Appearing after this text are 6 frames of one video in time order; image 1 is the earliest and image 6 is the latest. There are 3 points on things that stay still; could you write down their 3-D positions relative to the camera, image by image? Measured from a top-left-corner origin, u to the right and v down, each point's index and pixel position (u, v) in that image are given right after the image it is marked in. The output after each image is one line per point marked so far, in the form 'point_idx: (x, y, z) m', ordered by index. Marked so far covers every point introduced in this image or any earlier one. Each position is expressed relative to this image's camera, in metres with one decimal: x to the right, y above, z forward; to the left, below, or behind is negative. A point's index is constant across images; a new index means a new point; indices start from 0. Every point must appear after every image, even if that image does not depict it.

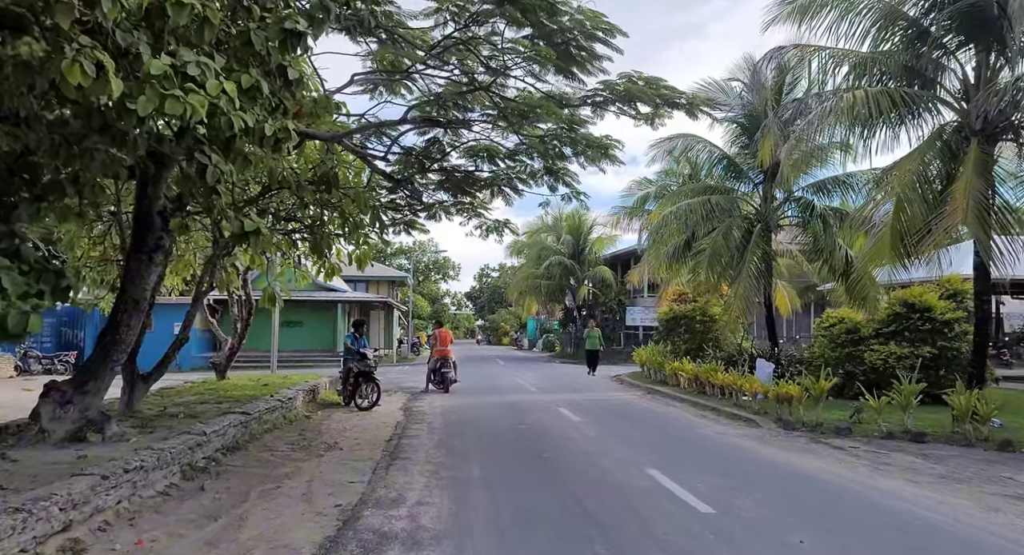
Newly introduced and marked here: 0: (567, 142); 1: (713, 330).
0: (+0.8, +1.9, +10.2) m
1: (+5.3, -1.4, +18.6) m
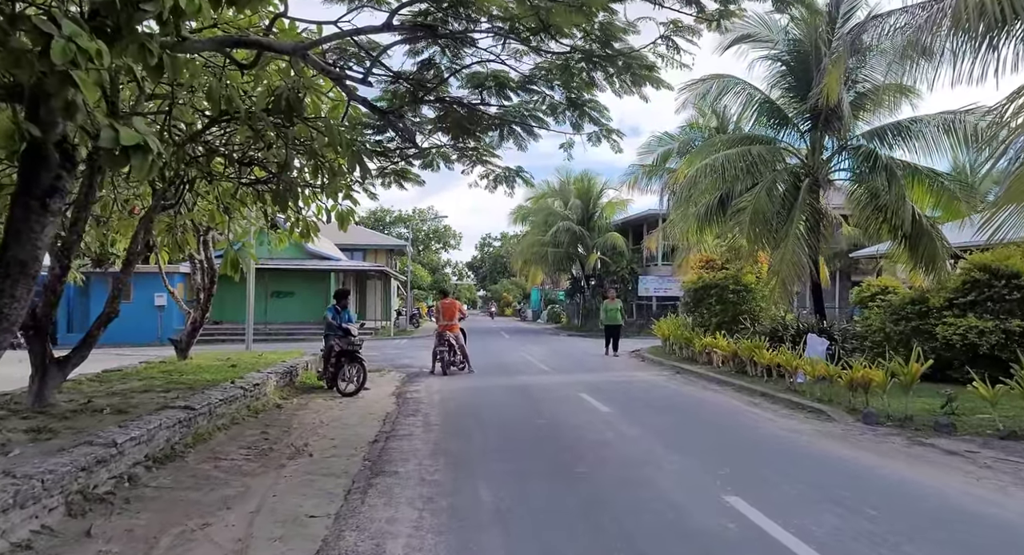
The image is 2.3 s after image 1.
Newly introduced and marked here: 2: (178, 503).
0: (+1.0, +2.4, +8.0) m
1: (+5.5, -0.5, +16.5) m
2: (-2.5, -1.7, +5.4) m
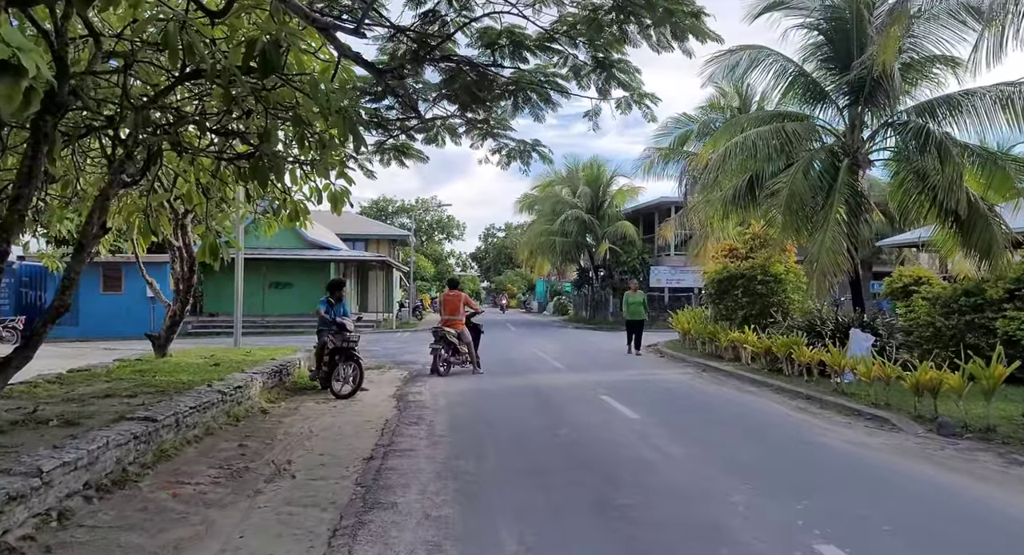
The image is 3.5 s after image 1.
0: (+1.2, +2.5, +6.7) m
1: (+5.7, -0.3, +15.3) m
2: (-2.4, -1.6, +4.3) m
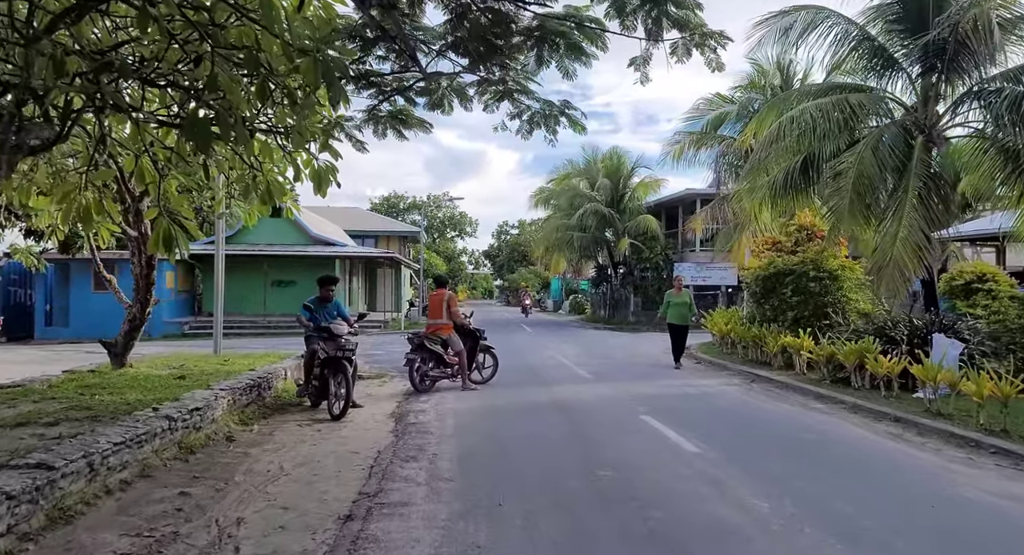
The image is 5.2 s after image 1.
0: (+1.4, +2.6, +5.0) m
1: (+6.1, -0.3, +13.4) m
2: (-2.2, -1.6, +2.6) m
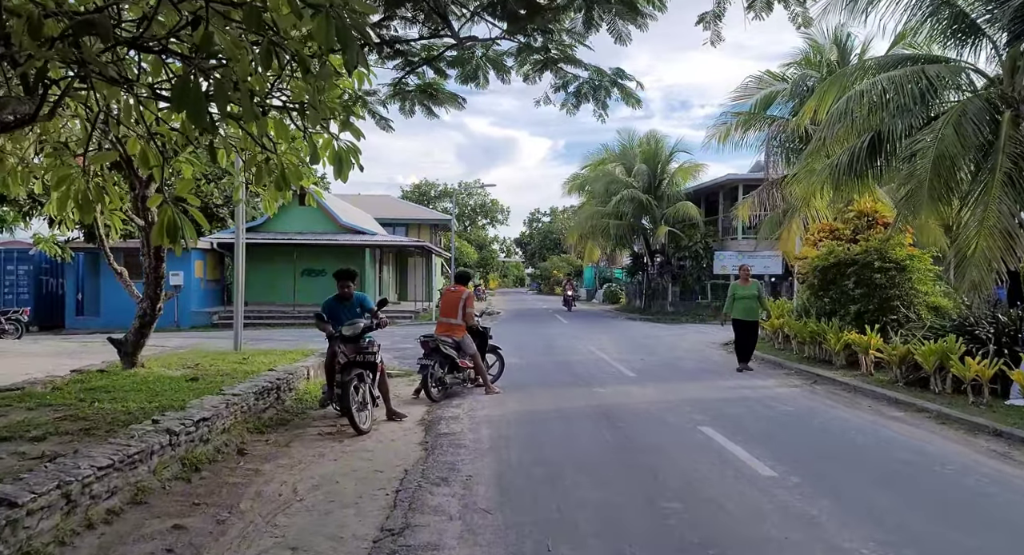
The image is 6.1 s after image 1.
0: (+1.6, +2.6, +4.0) m
1: (+6.7, -0.1, +12.3) m
2: (-2.0, -1.6, +1.8) m
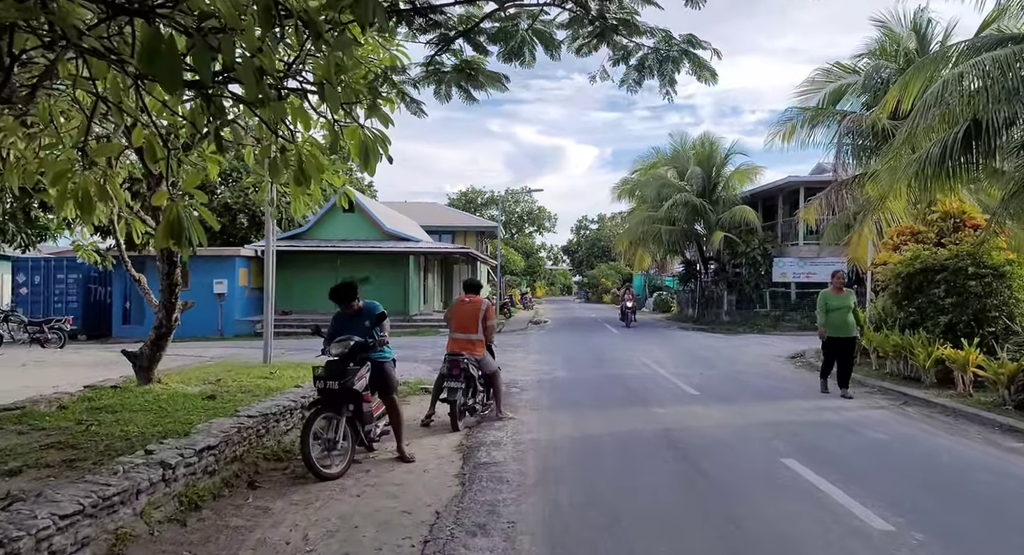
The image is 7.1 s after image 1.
0: (+1.9, +2.6, +3.0) m
1: (+7.5, -0.2, +10.9) m
2: (-1.9, -1.6, +1.0) m
